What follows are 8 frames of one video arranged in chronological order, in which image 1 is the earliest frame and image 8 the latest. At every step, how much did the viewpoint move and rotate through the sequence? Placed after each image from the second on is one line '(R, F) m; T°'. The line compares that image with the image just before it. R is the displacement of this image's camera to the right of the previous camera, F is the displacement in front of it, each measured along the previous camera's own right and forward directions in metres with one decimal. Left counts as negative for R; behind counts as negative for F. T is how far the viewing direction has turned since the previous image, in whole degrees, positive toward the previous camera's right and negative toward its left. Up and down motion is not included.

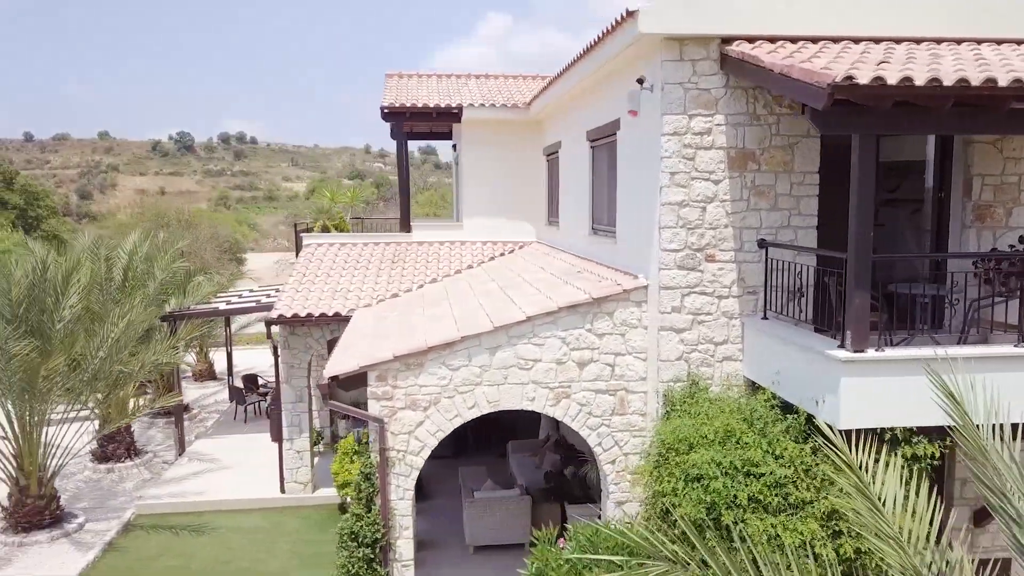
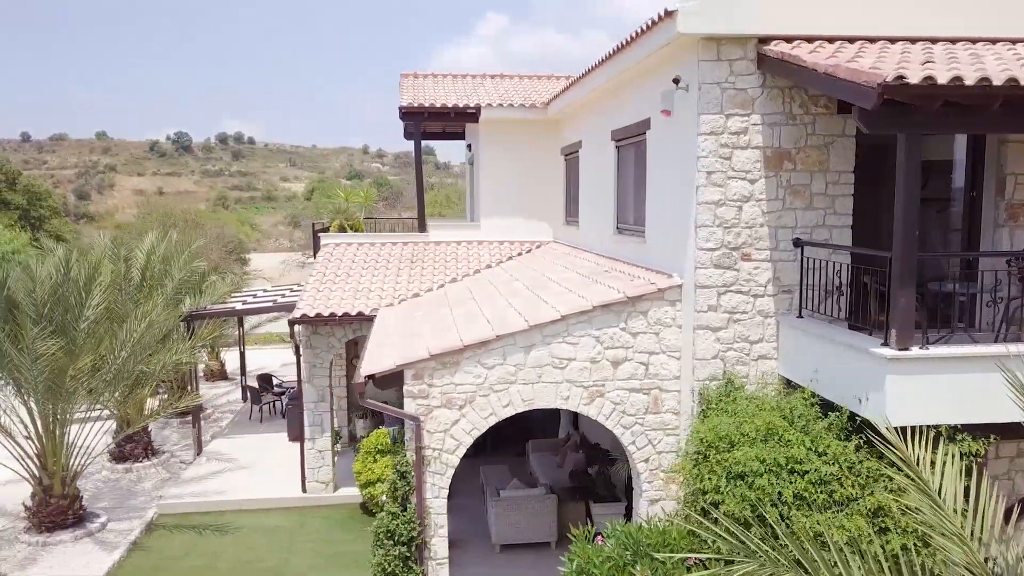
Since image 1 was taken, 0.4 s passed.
(-0.4, 0.0) m; 0°
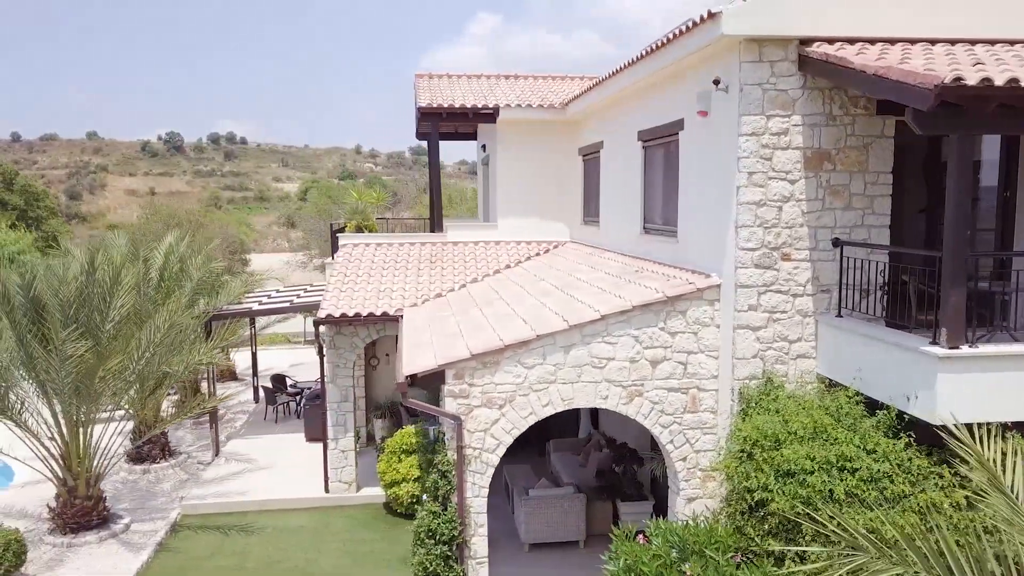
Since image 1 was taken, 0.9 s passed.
(-0.5, 0.0) m; 0°
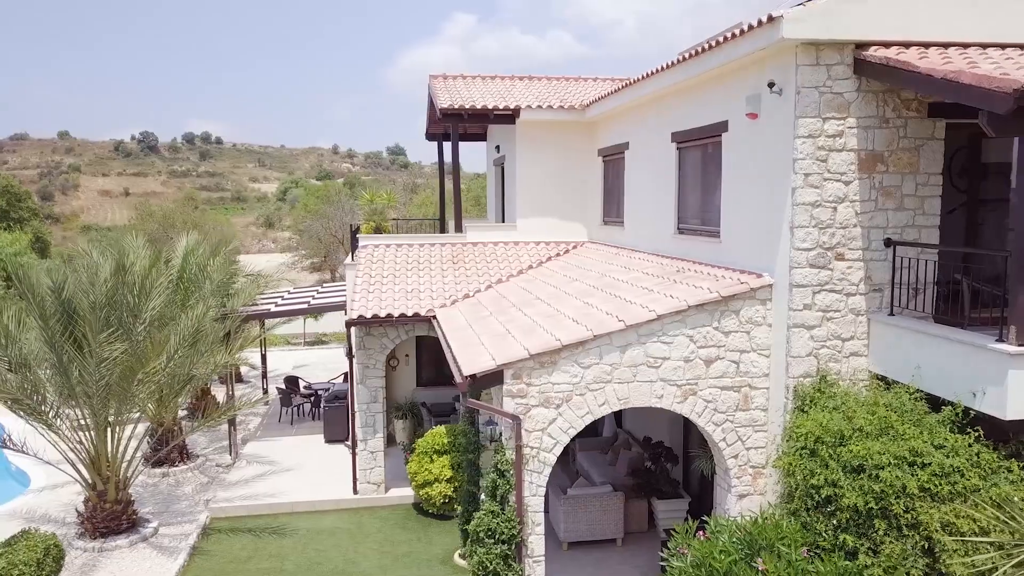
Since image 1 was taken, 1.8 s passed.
(-0.8, 0.0) m; +1°
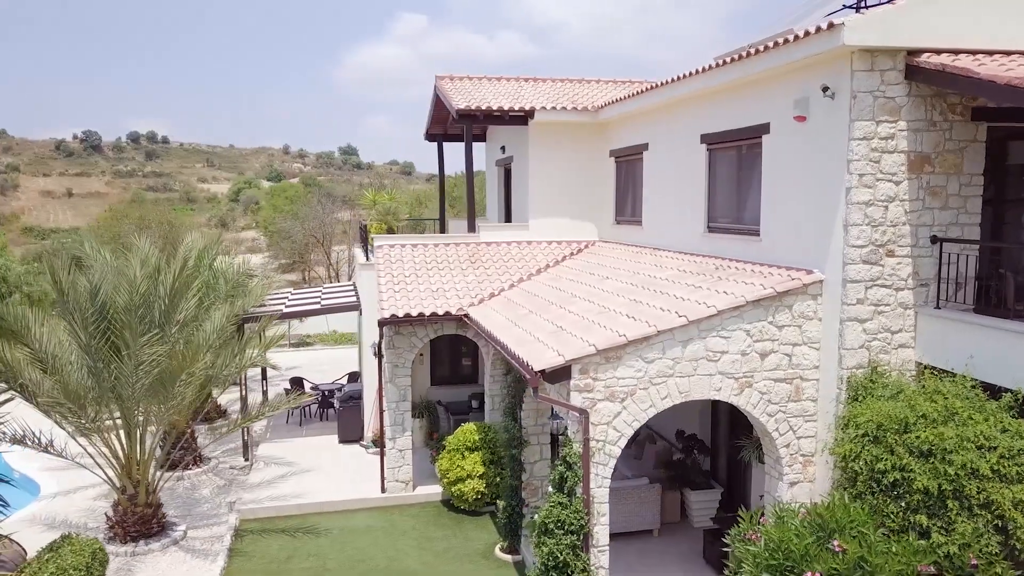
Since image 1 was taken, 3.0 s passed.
(-1.2, -0.1) m; +3°
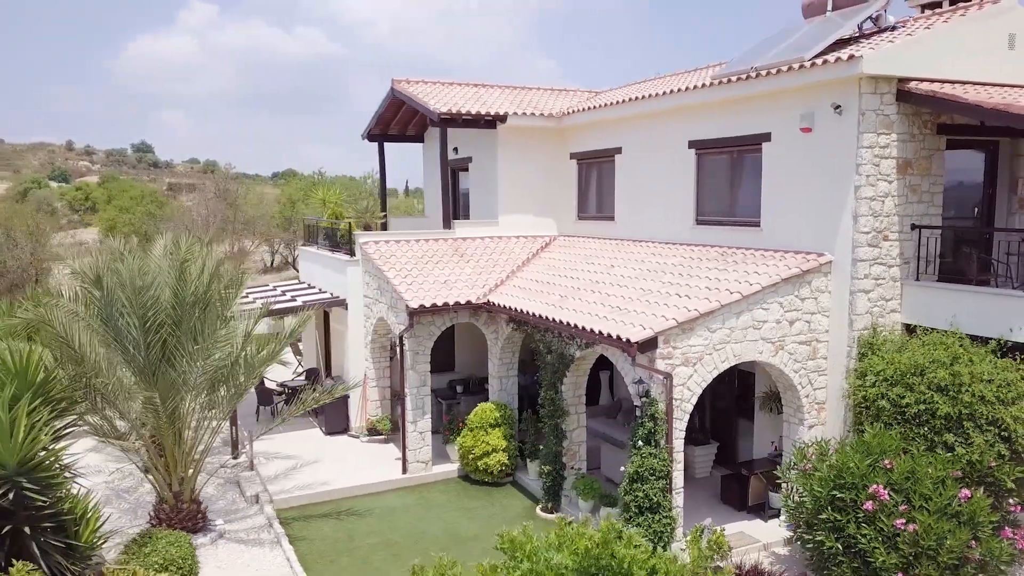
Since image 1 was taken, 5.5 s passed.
(-3.3, -0.8) m; +13°
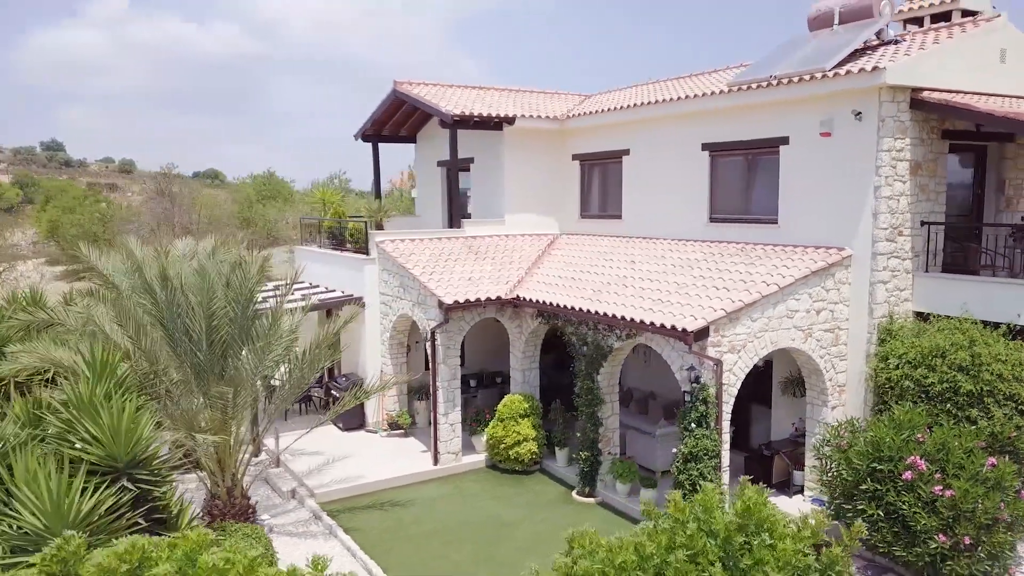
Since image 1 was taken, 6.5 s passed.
(-1.7, -0.5) m; +5°
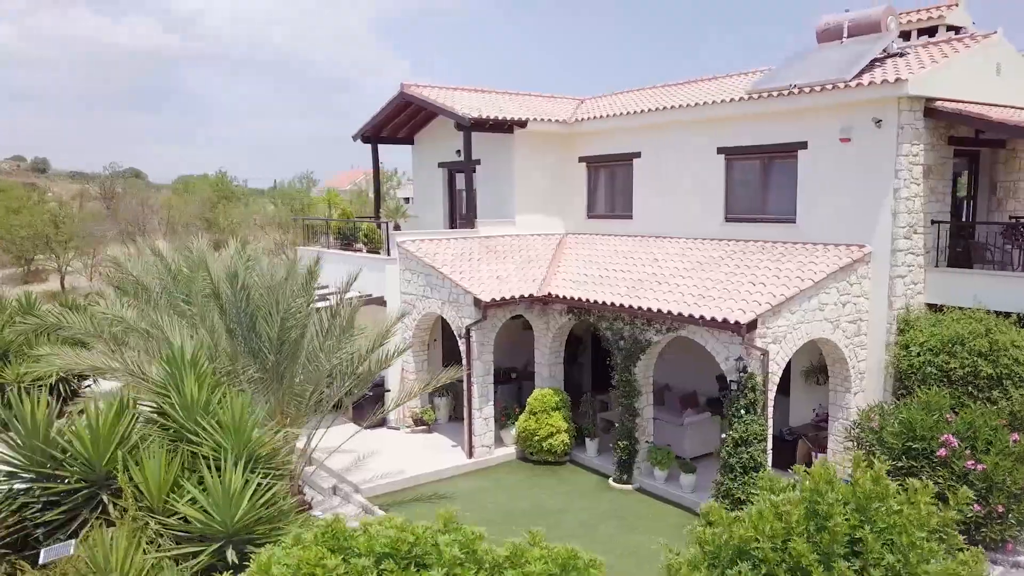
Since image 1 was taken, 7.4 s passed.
(-1.8, -0.4) m; +4°
